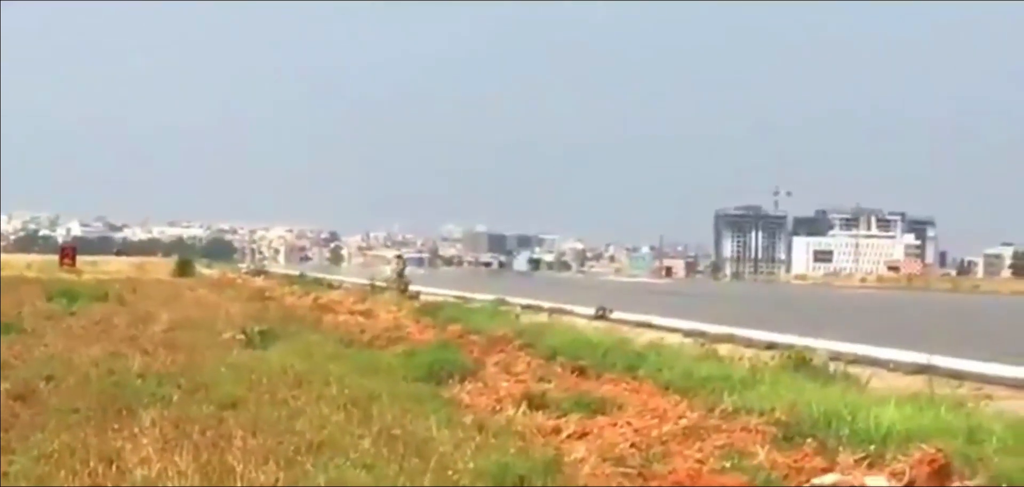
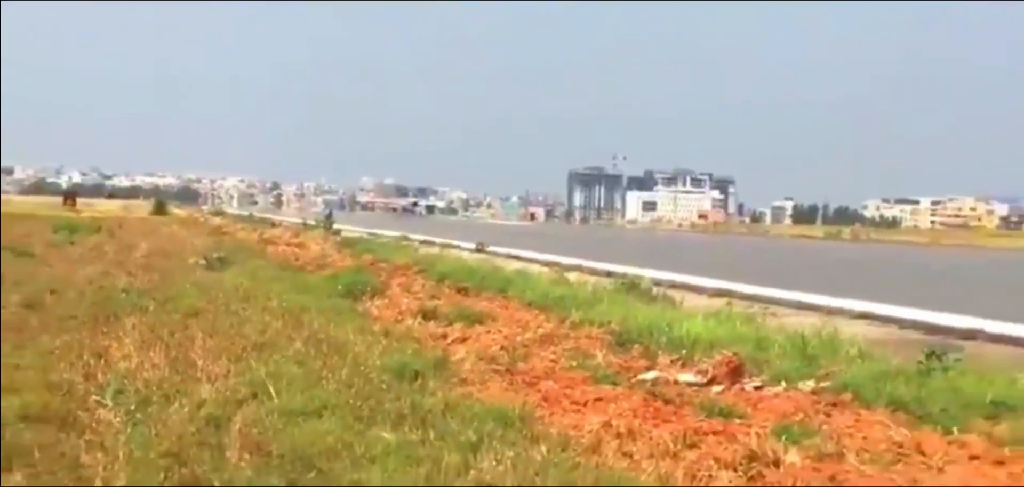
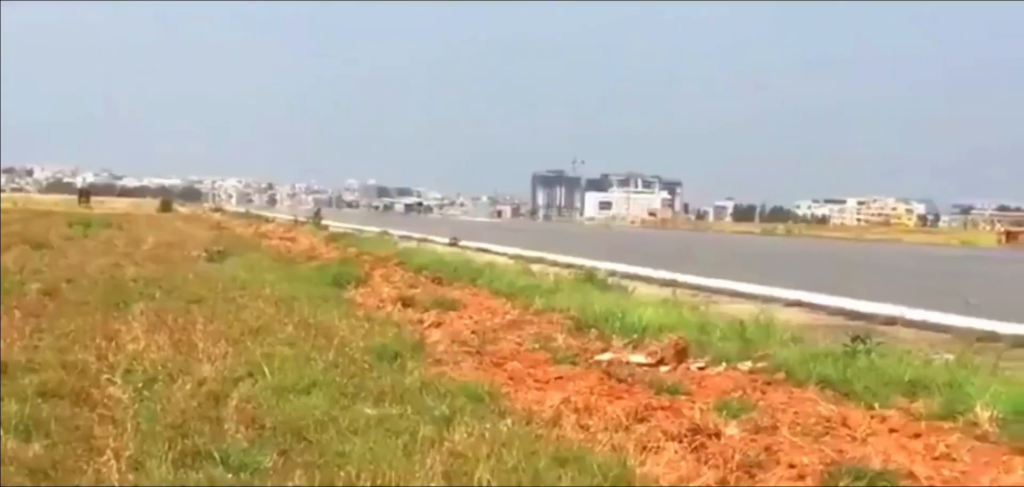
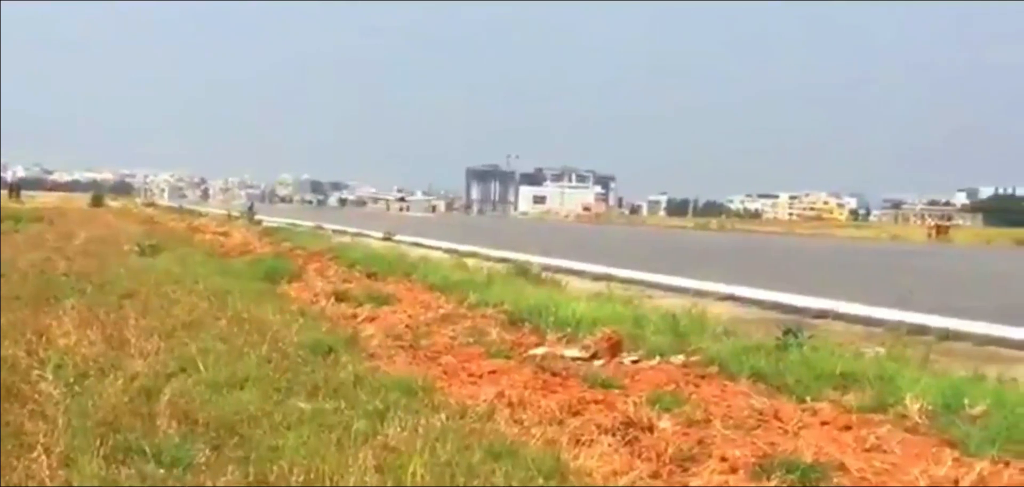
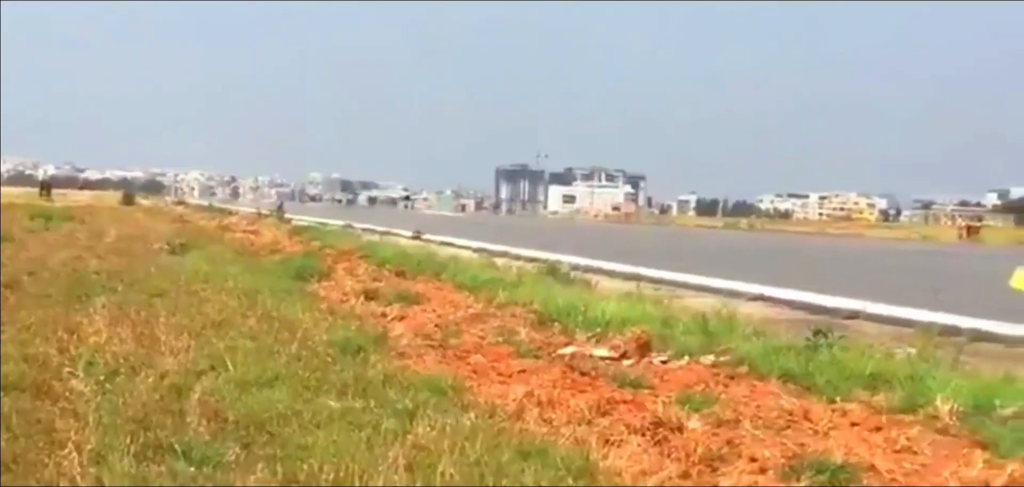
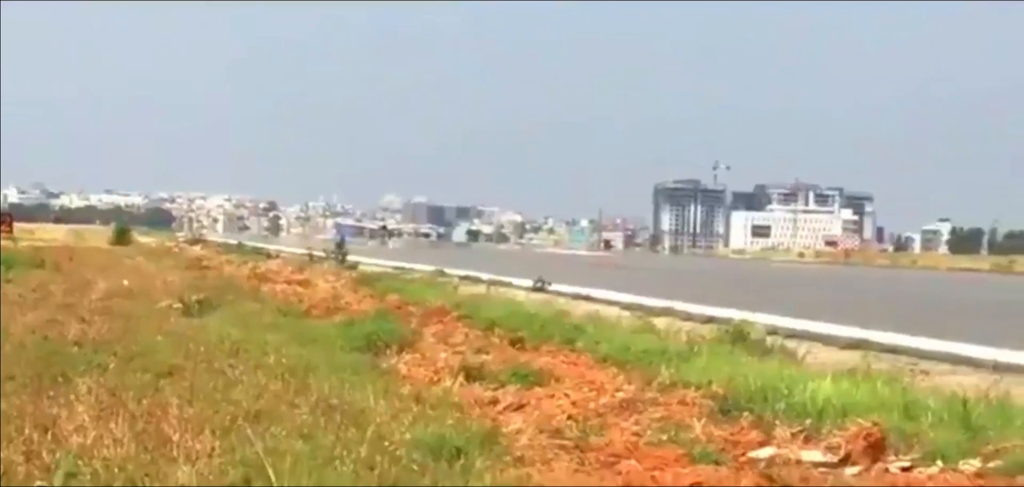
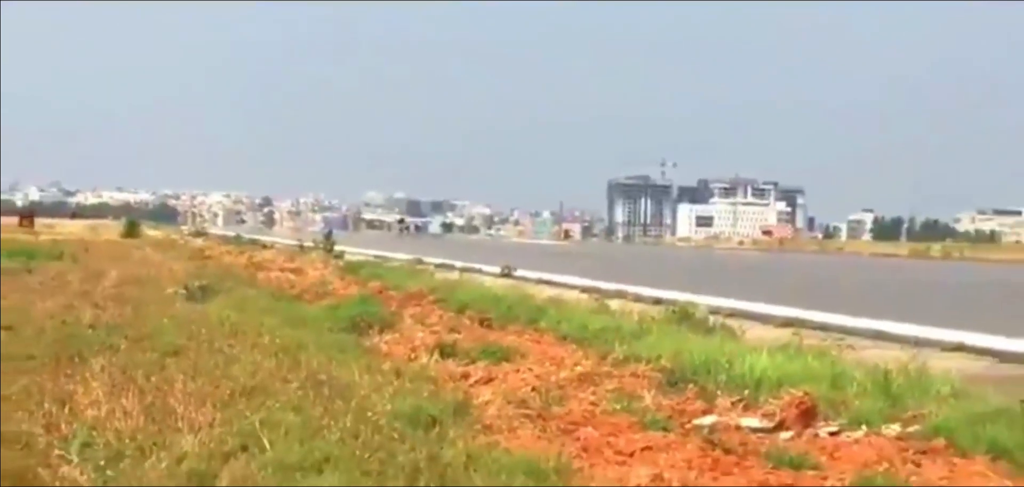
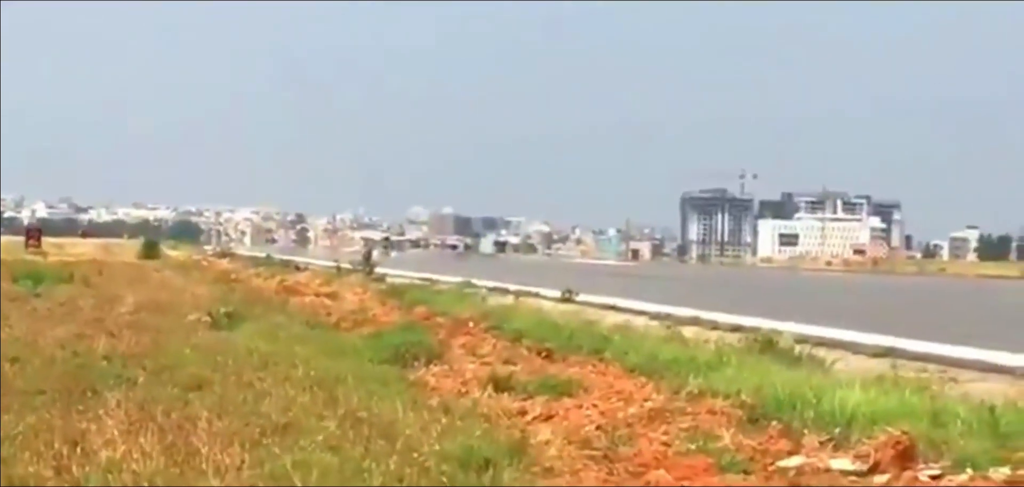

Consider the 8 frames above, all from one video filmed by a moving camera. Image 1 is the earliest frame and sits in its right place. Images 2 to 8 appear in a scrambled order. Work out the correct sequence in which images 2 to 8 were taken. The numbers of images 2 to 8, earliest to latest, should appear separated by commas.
8, 6, 7, 2, 3, 5, 4
